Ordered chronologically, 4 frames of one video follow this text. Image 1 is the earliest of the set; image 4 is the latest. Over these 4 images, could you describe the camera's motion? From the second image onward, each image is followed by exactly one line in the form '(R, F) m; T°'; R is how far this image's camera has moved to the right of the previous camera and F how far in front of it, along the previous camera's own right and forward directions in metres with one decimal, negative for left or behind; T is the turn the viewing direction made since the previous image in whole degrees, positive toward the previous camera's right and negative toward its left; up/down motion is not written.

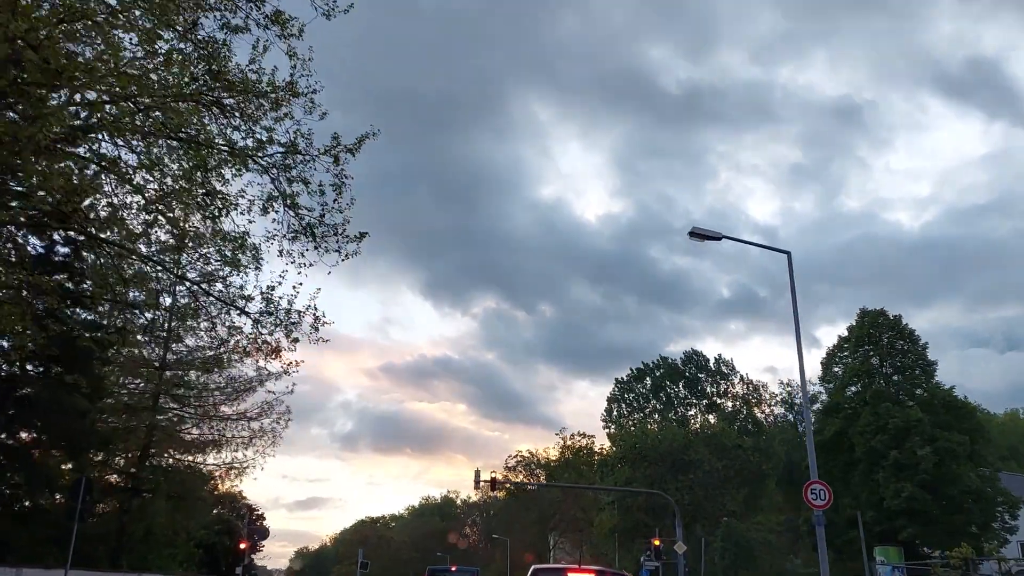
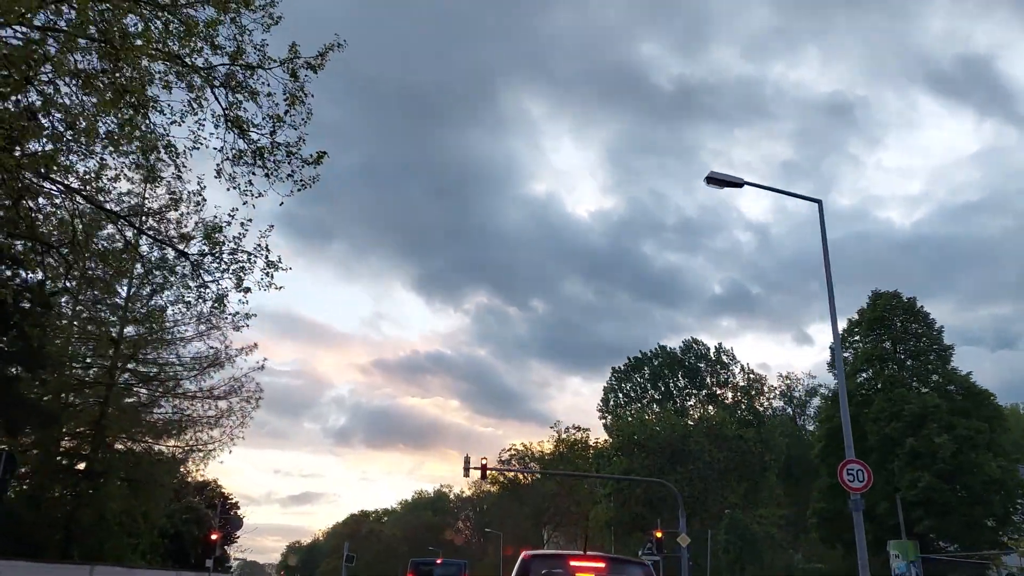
(0.0, +2.5) m; 0°
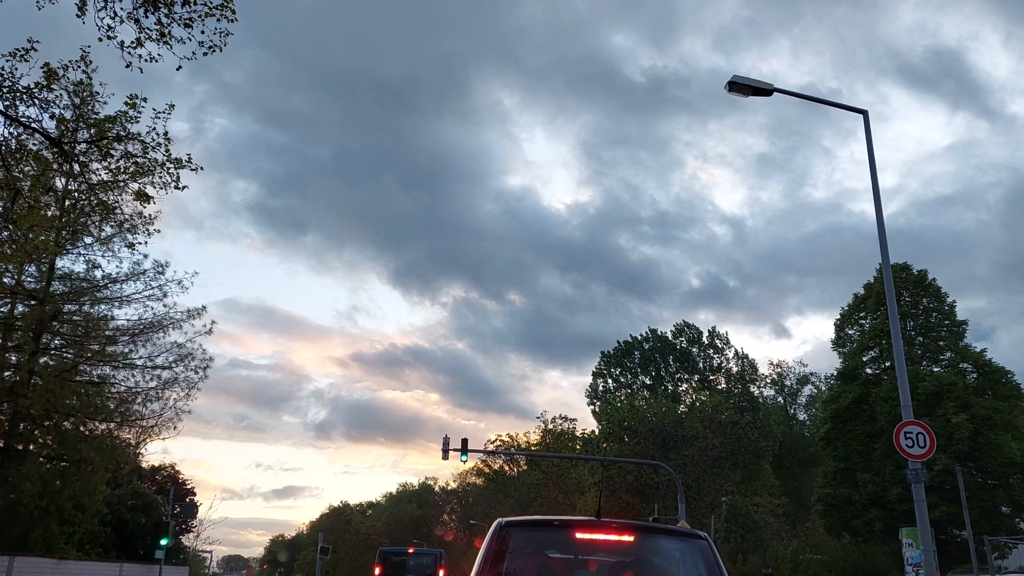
(0.0, +3.1) m; +1°
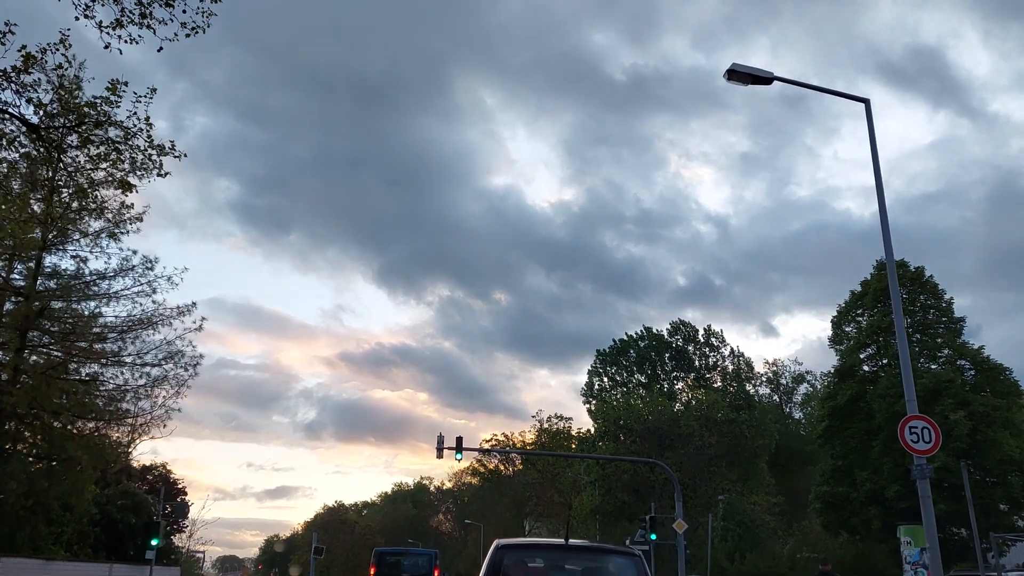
(0.0, +0.3) m; 0°
